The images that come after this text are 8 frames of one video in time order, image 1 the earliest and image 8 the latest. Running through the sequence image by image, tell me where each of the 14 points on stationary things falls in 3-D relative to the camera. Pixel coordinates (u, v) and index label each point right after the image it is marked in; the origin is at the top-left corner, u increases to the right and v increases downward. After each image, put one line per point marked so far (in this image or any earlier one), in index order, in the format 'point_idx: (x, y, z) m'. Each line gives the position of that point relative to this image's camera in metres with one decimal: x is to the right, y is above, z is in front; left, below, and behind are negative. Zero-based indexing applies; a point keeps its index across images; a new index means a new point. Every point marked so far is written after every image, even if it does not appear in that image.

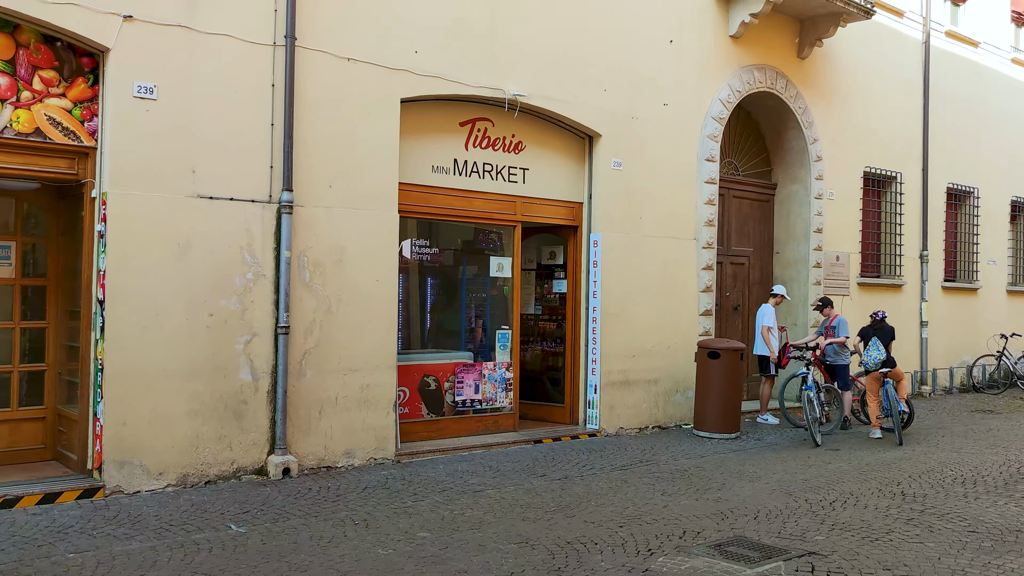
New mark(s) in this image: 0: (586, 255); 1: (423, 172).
0: (+0.8, +0.3, +9.6) m
1: (-0.8, +1.0, +8.4) m
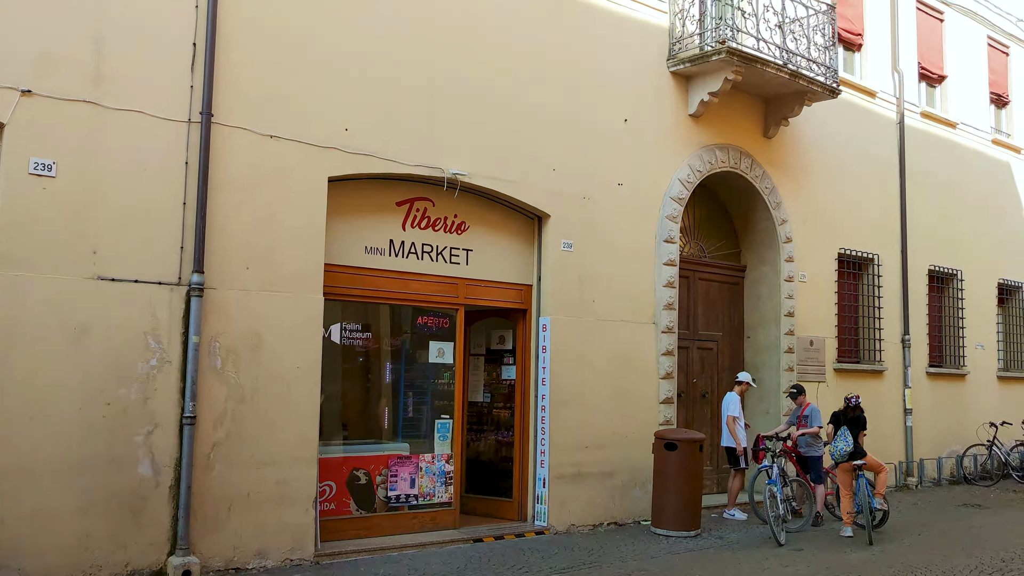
0: (+0.2, -0.5, +9.2) m
1: (-1.3, +0.3, +8.0) m
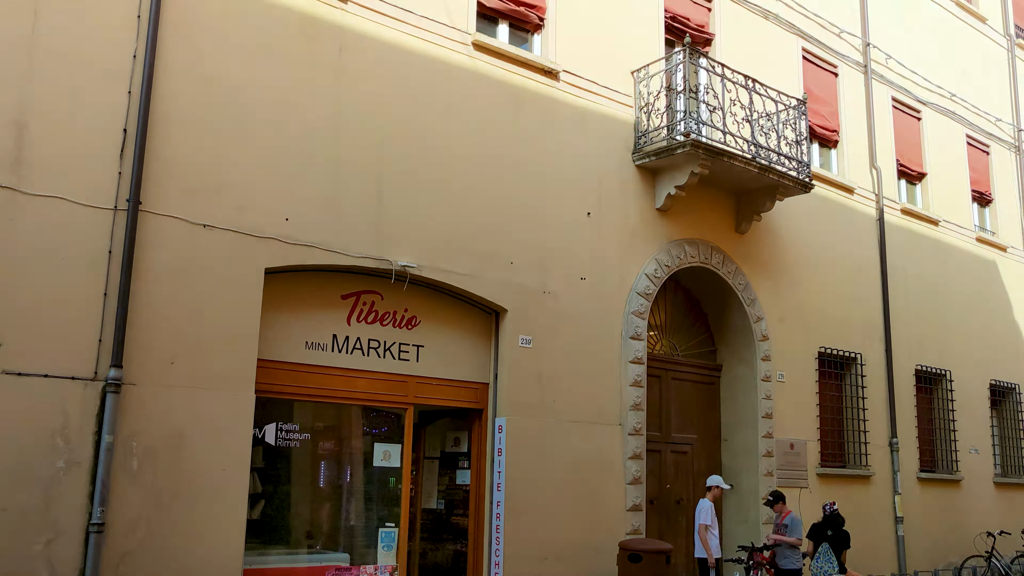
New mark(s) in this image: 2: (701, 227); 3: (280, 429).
0: (-0.2, -1.4, +8.7) m
1: (-1.8, -0.5, +7.6) m
2: (+2.1, +0.7, +10.7) m
3: (-1.8, -1.1, +7.6) m
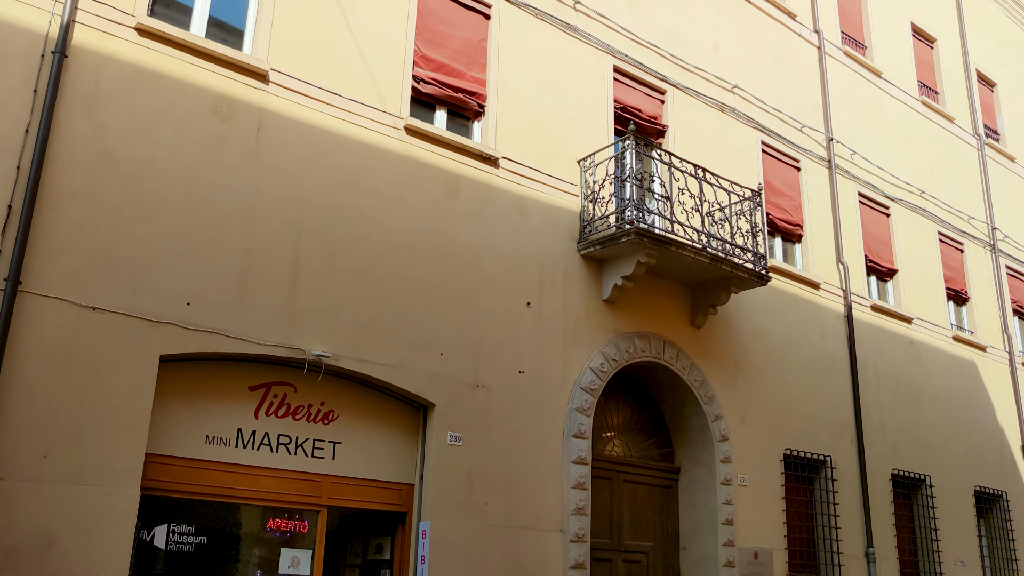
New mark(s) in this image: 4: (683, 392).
0: (-0.8, -2.2, +8.0) m
1: (-2.4, -1.1, +7.0) m
2: (+1.5, -0.3, +10.2) m
3: (-2.5, -1.8, +6.9) m
4: (+1.9, -1.2, +10.5) m
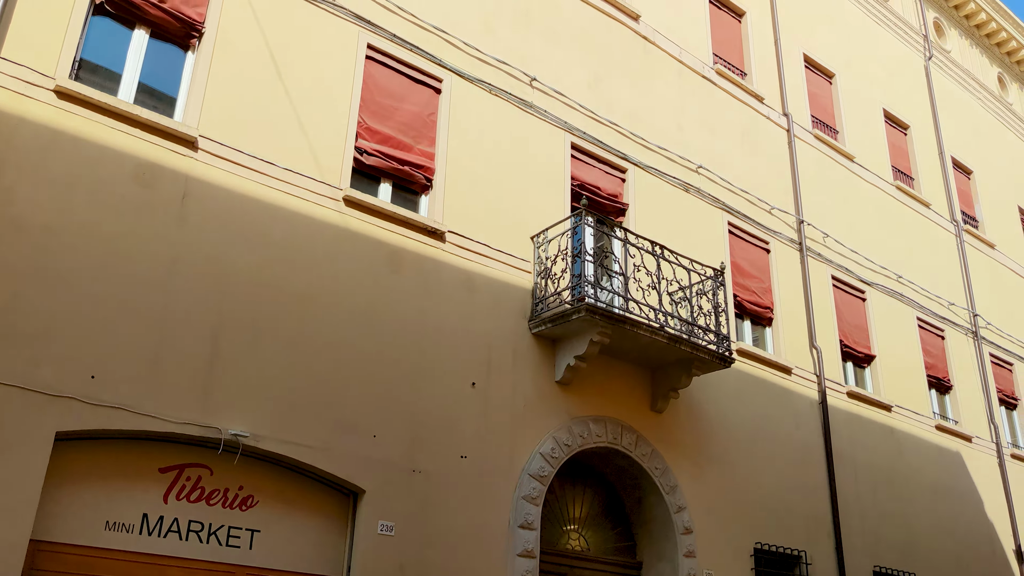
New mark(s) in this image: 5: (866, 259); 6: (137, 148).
0: (-1.3, -2.8, +7.3) m
1: (-2.9, -1.6, +6.5) m
2: (+1.0, -1.2, +9.7) m
3: (-3.0, -2.3, +6.3) m
4: (+1.4, -2.0, +9.9) m
5: (+5.3, +0.4, +14.2) m
6: (-2.9, +1.1, +7.4) m
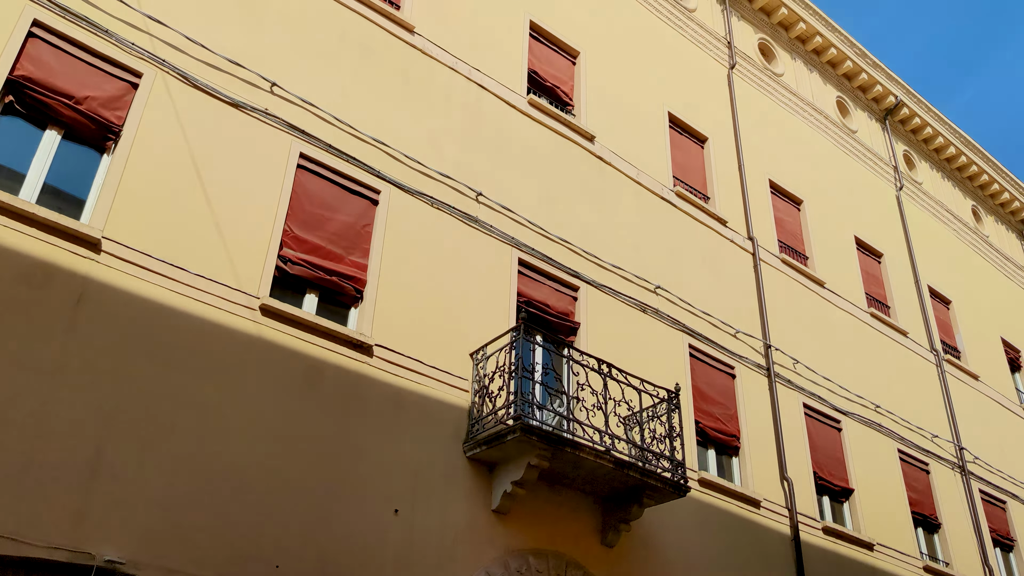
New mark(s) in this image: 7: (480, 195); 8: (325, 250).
0: (-2.0, -3.5, +6.3) m
1: (-3.5, -2.3, +5.6) m
2: (+0.4, -2.3, +8.9) m
3: (-3.6, -2.8, +5.4) m
4: (+0.8, -3.2, +9.0) m
5: (+4.7, -1.4, +13.6) m
6: (-3.5, +0.3, +7.0) m
7: (-0.4, +1.0, +10.4) m
8: (-1.7, +0.4, +8.8) m
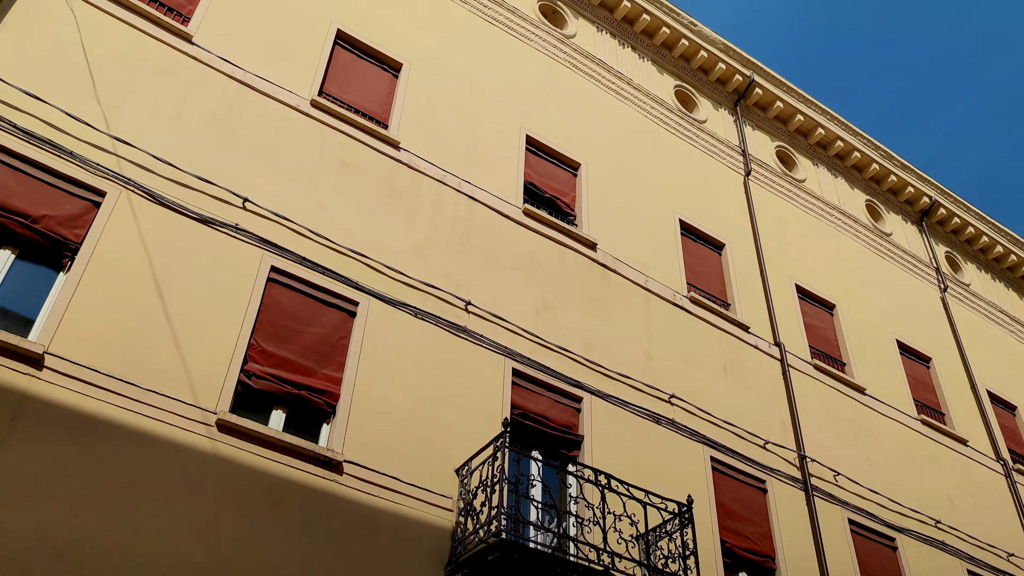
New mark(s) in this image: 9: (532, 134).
0: (-2.2, -4.1, +5.3) m
1: (-3.8, -2.9, +5.0) m
2: (+0.3, -3.2, +7.9) m
3: (-3.9, -3.4, +4.6) m
4: (+0.7, -4.0, +7.8) m
5: (+5.0, -2.8, +12.4) m
6: (-3.8, -0.5, +6.7) m
7: (-0.4, -0.2, +10.0) m
8: (-1.9, -0.7, +8.3) m
9: (+0.3, +2.0, +12.5) m
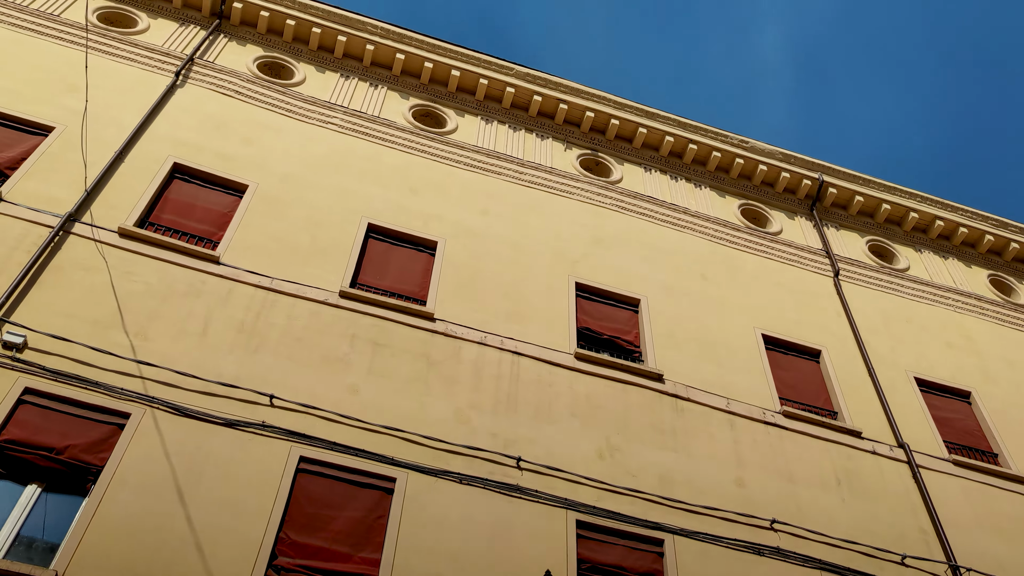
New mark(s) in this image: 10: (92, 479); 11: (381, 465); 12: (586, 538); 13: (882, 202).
0: (-1.8, -5.0, +4.4) m
1: (-3.7, -4.2, +4.6) m
2: (+1.0, -4.1, +6.7) m
3: (-3.7, -4.6, +4.1) m
4: (+1.5, -4.7, +6.3) m
5: (+6.3, -3.4, +10.3) m
6: (-3.8, -2.2, +6.8) m
7: (+0.1, -1.7, +9.4) m
8: (-1.6, -2.2, +8.0) m
9: (+0.9, +0.1, +12.3) m
10: (-3.5, -1.6, +7.9) m
11: (-1.2, -1.7, +8.9) m
12: (+0.7, -2.4, +9.0) m
13: (+6.2, +1.4, +15.8) m
